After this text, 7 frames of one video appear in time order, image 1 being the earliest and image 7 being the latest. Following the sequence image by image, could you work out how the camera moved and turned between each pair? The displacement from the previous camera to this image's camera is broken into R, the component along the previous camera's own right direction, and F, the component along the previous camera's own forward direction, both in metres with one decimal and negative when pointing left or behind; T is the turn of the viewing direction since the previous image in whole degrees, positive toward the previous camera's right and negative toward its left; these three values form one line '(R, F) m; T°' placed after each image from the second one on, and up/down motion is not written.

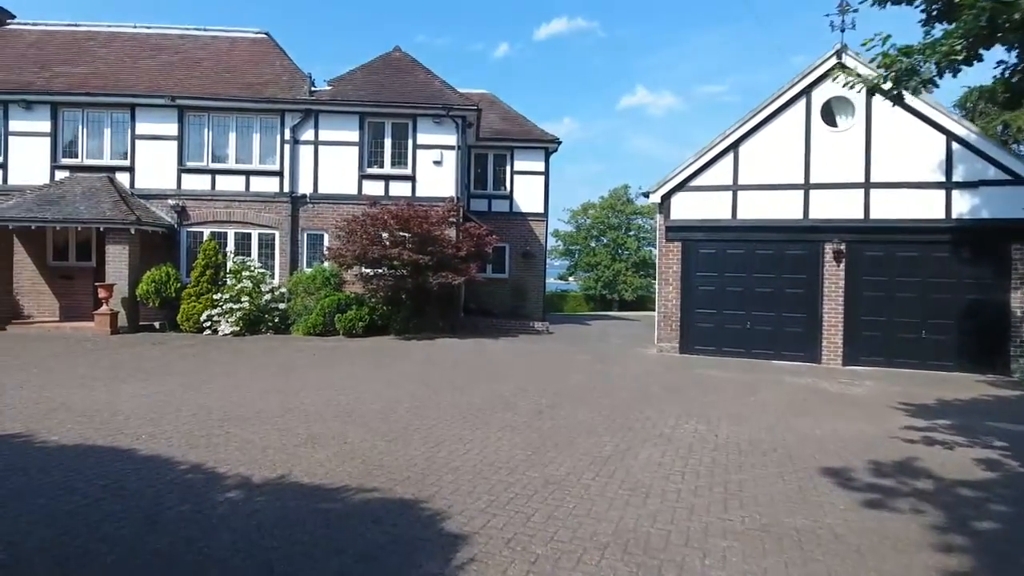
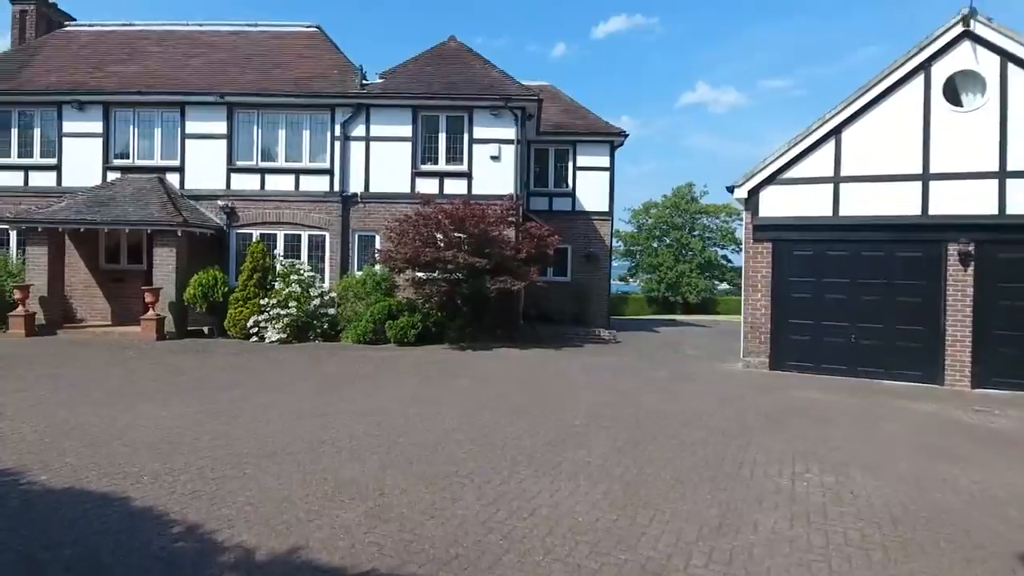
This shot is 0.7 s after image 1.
(-0.2, +1.5) m; -5°
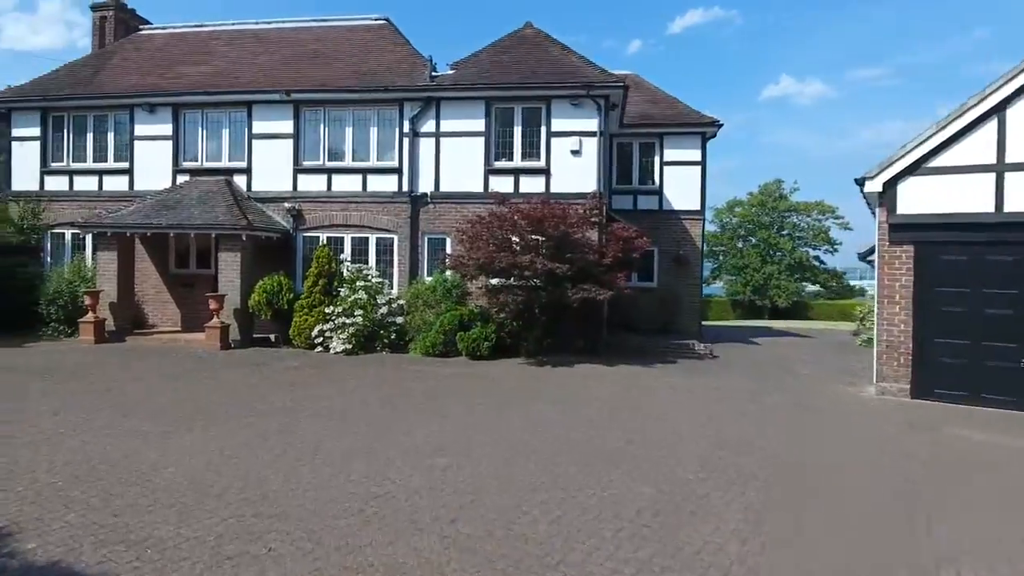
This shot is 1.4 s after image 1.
(-0.2, +1.6) m; -6°
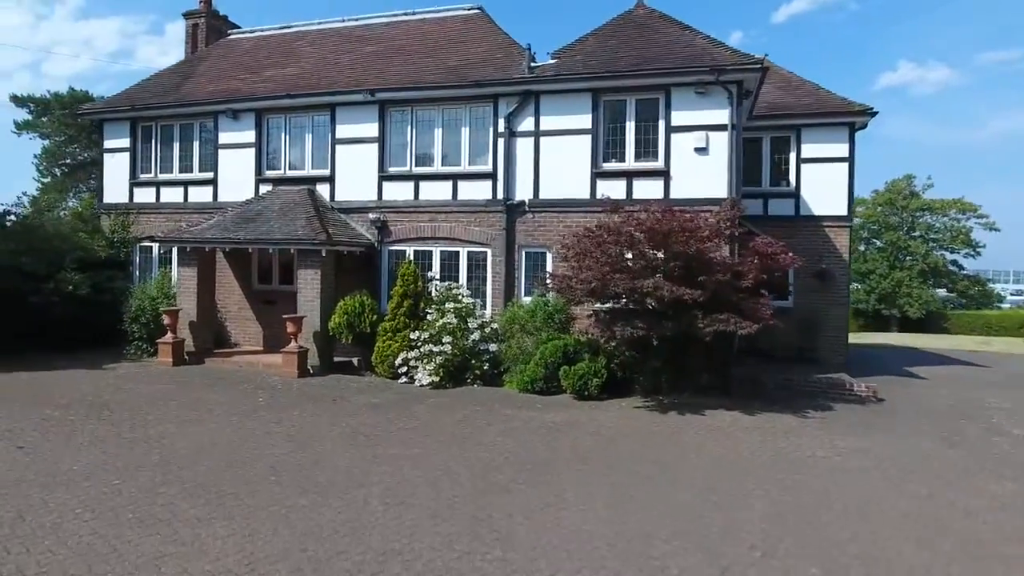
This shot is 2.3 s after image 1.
(-0.4, +2.3) m; -8°
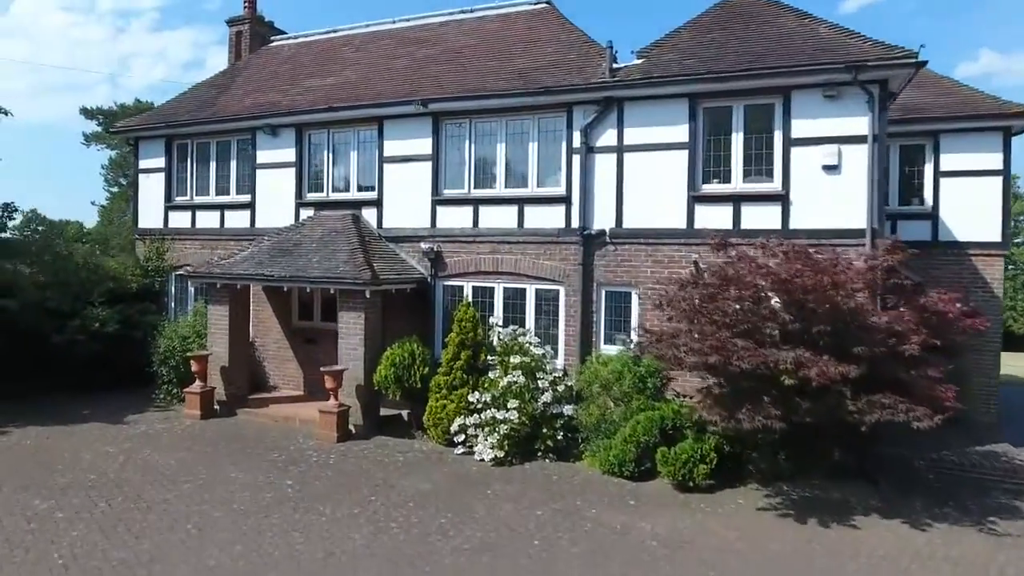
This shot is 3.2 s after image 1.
(-0.4, +2.4) m; -5°
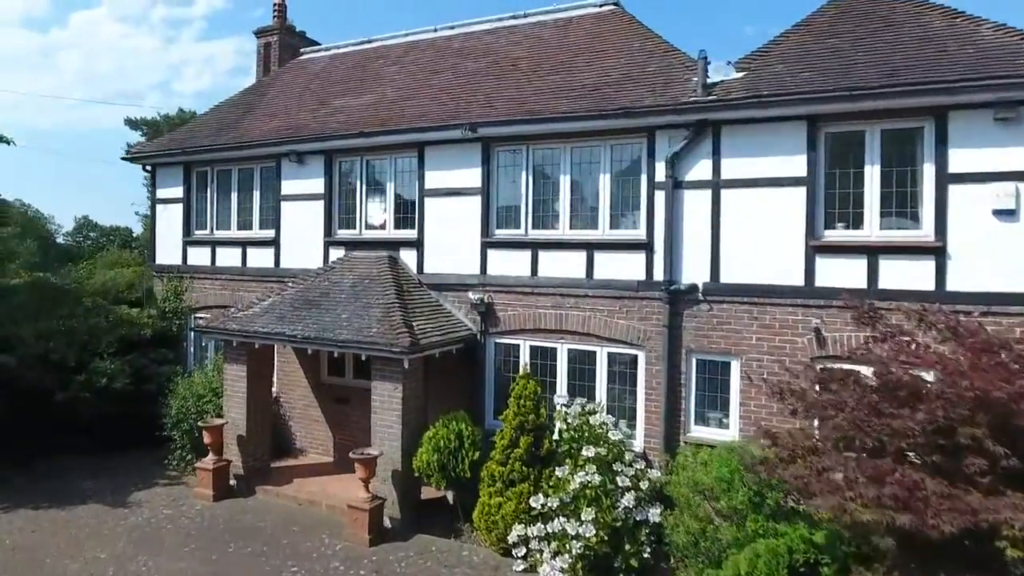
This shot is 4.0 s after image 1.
(-0.5, +2.3) m; -3°
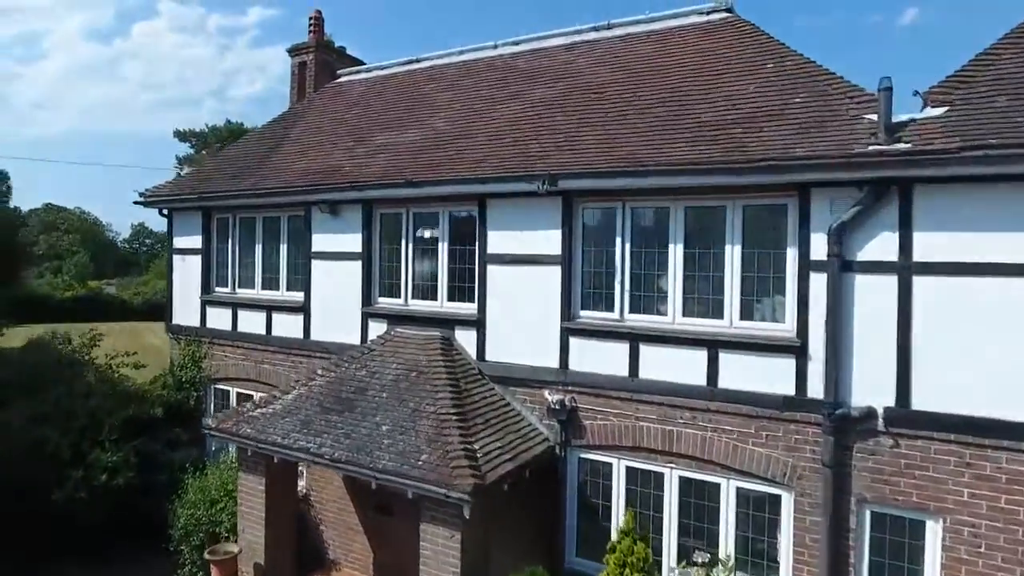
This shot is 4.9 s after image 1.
(-0.6, +2.7) m; -4°
